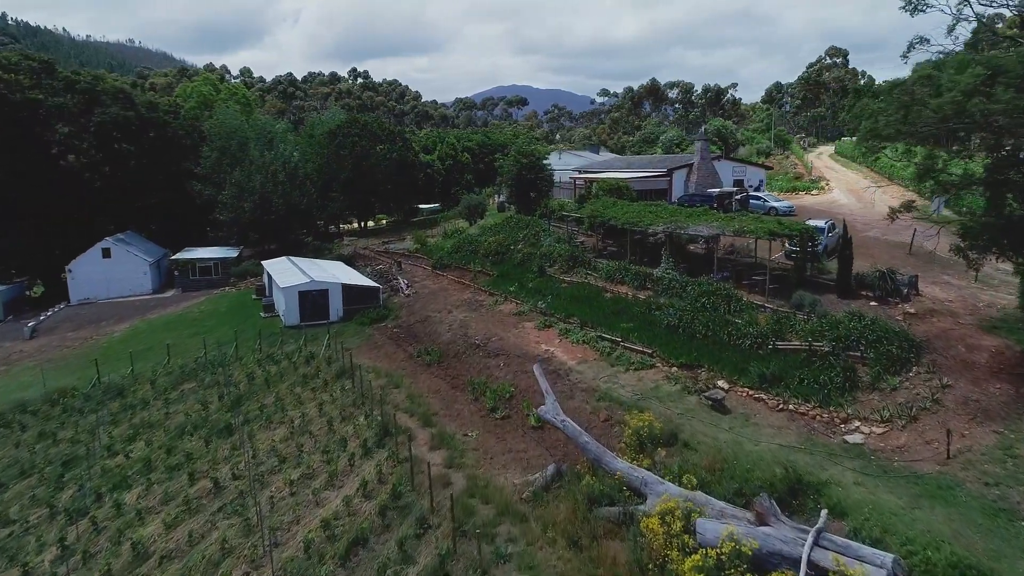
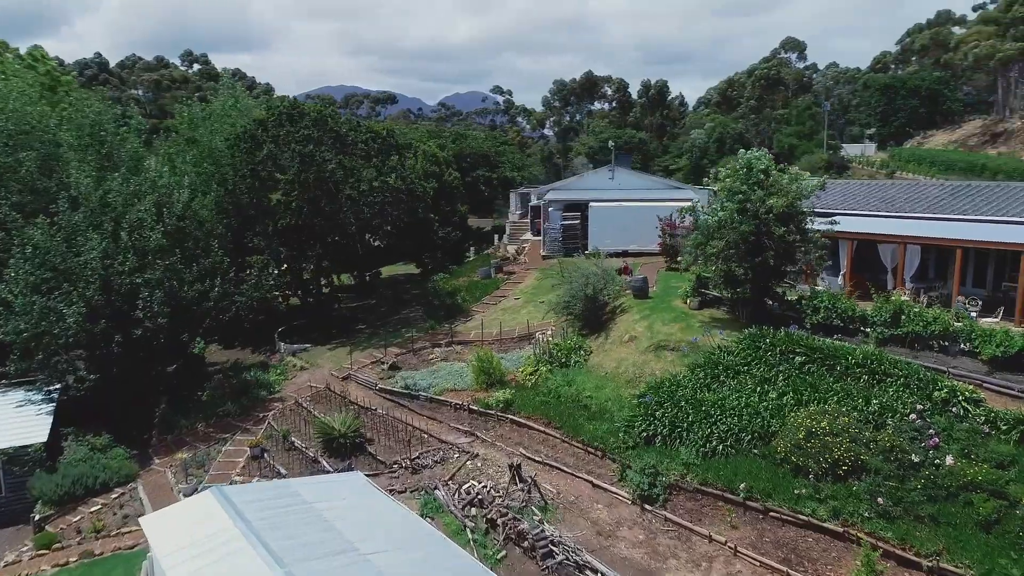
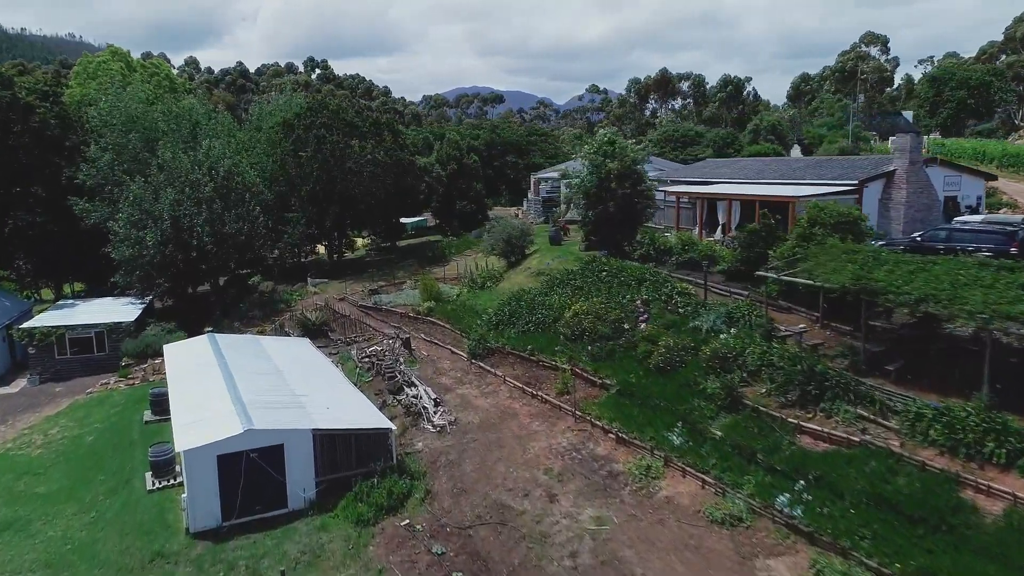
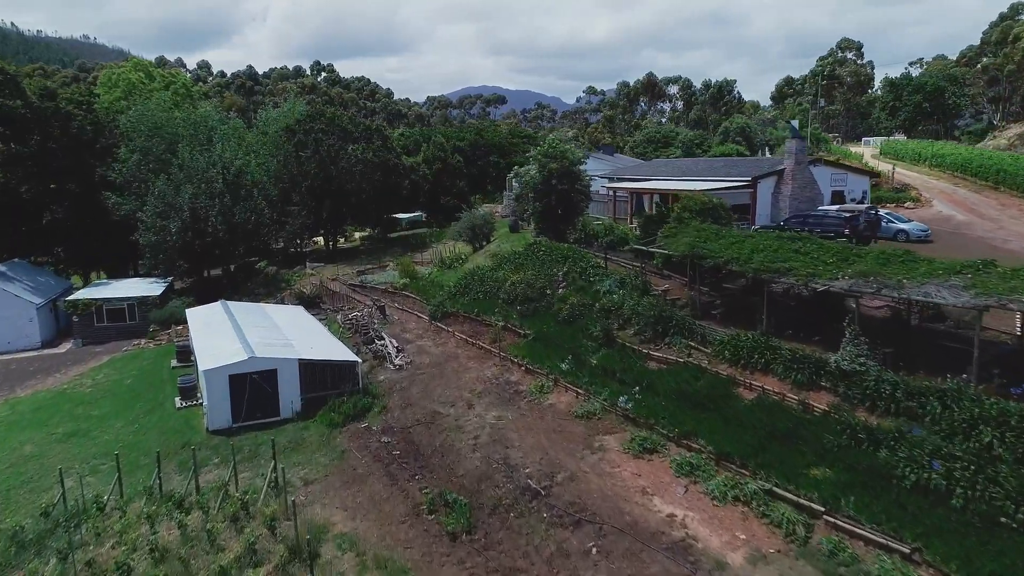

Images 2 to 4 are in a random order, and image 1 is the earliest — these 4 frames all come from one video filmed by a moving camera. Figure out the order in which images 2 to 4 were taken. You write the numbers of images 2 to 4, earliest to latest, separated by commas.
4, 3, 2
